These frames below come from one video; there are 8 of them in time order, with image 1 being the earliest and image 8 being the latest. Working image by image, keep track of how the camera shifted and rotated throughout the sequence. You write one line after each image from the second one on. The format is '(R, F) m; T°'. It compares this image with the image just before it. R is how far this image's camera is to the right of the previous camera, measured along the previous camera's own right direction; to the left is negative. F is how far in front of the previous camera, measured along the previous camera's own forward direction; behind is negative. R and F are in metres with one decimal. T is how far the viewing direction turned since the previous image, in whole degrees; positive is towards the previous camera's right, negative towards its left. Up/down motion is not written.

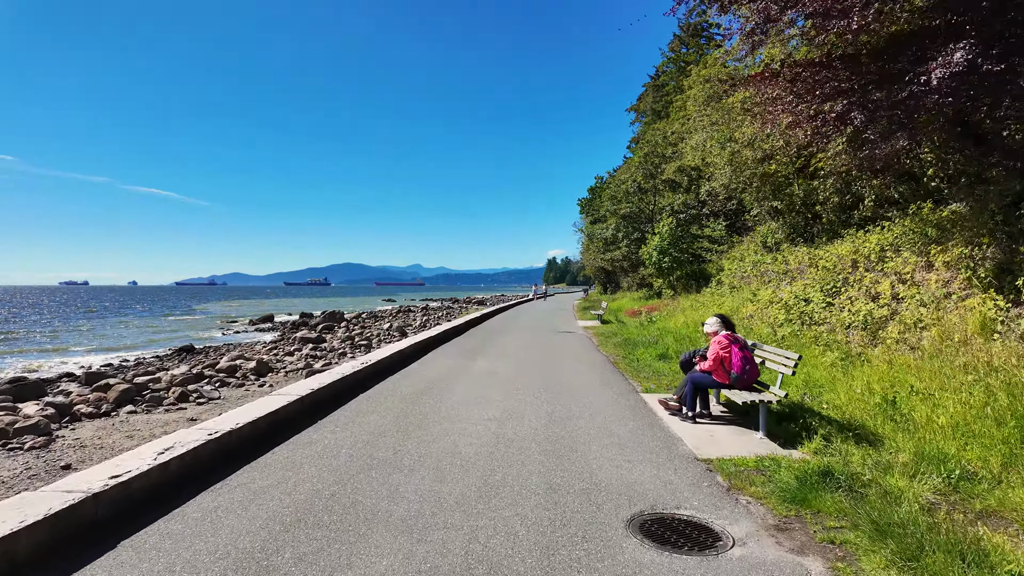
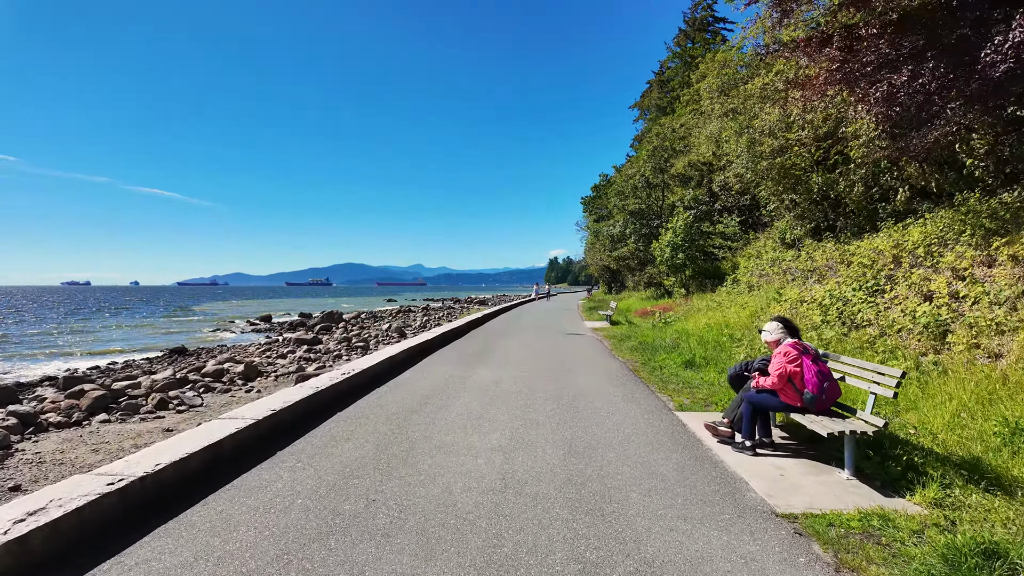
(-0.1, +1.0) m; 0°
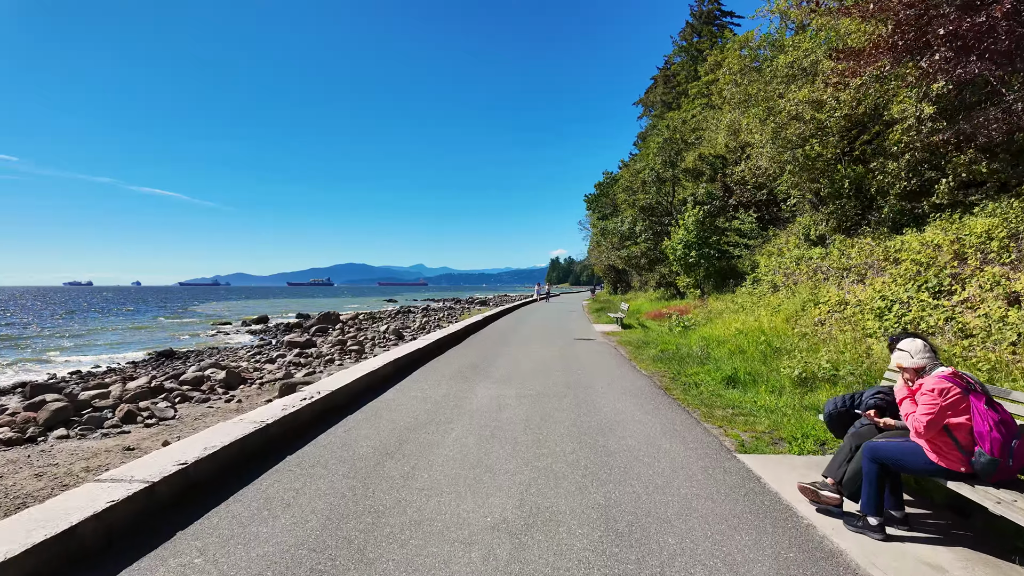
(0.0, +1.2) m; 0°
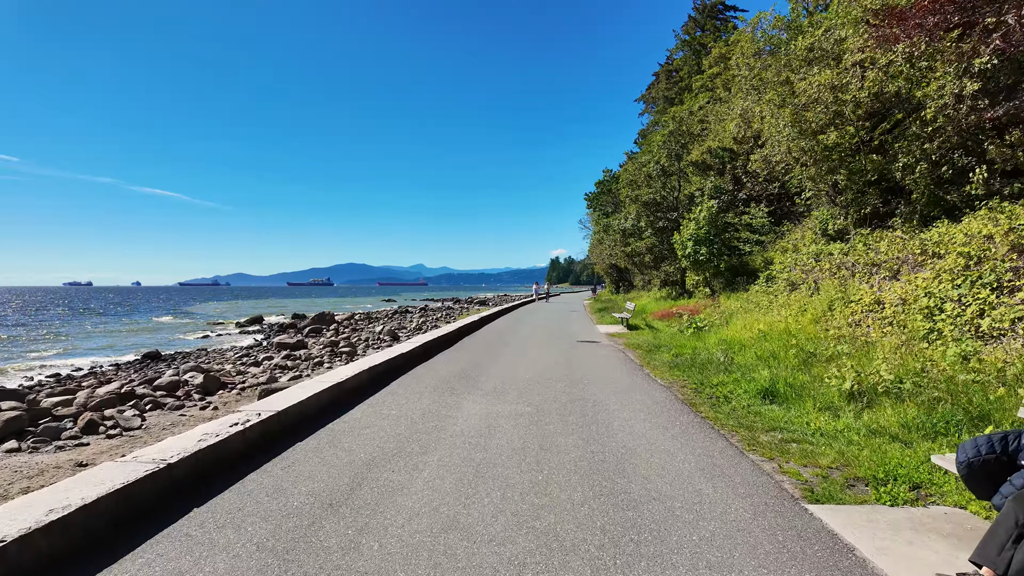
(+0.1, +1.0) m; 0°
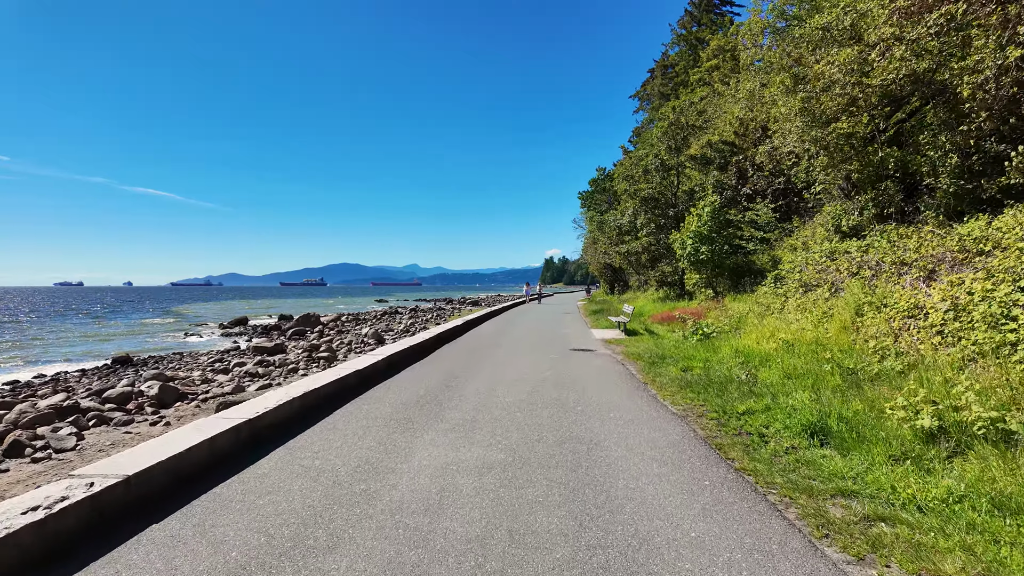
(+0.2, +1.2) m; +1°
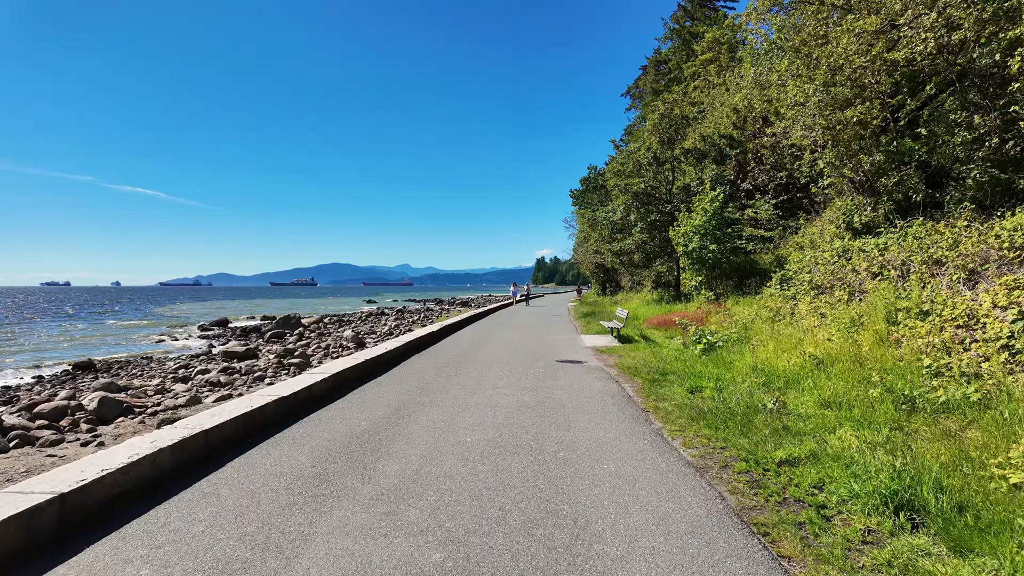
(+0.2, +1.2) m; +1°
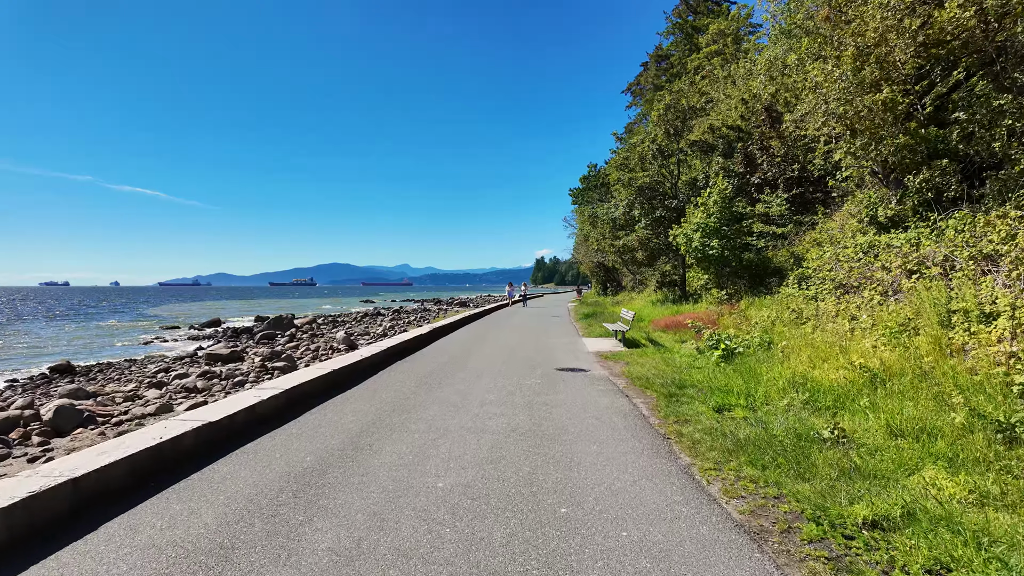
(+0.1, +1.0) m; 0°
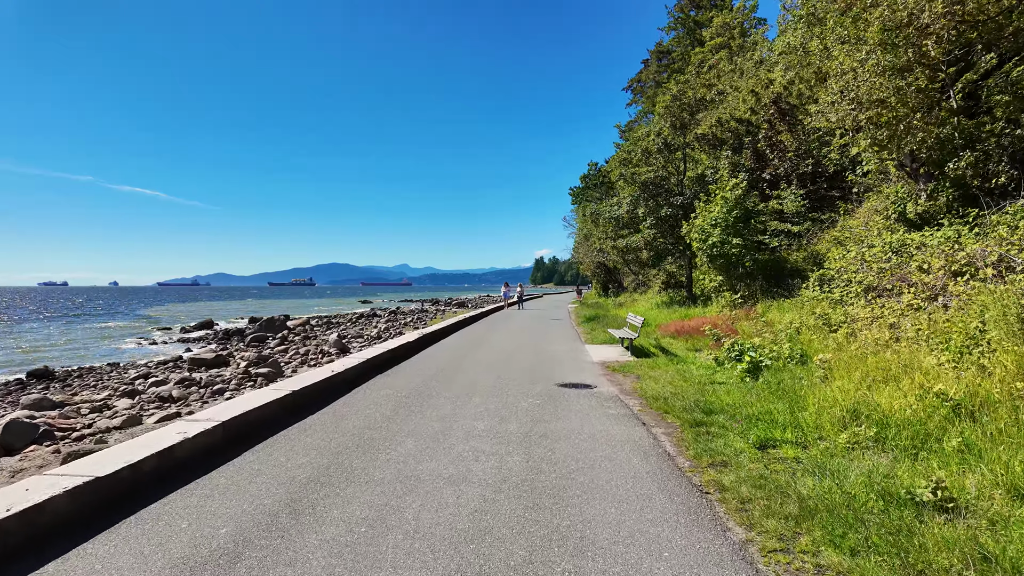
(0.0, +0.9) m; 0°
